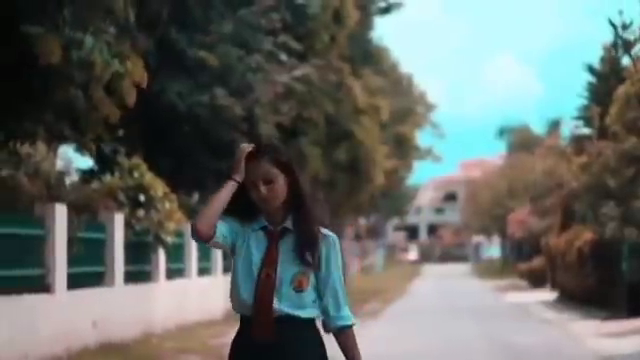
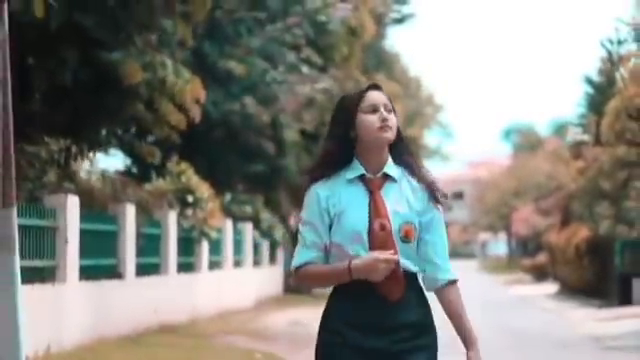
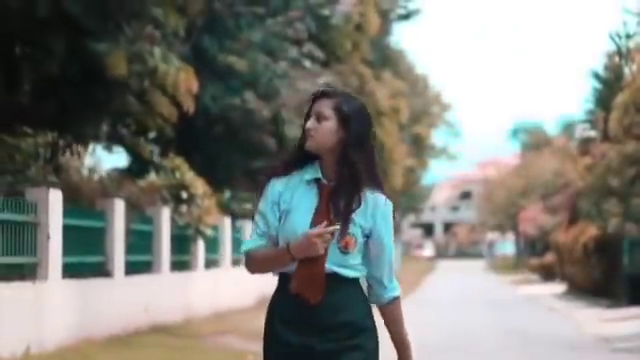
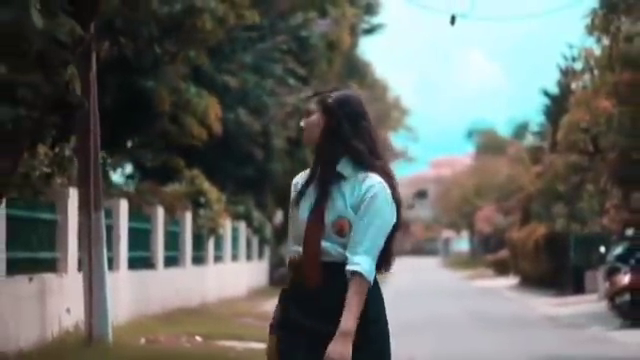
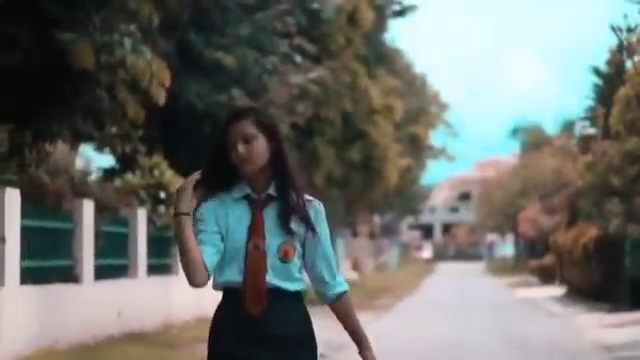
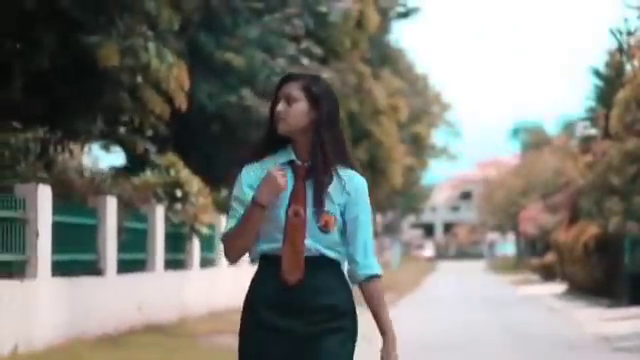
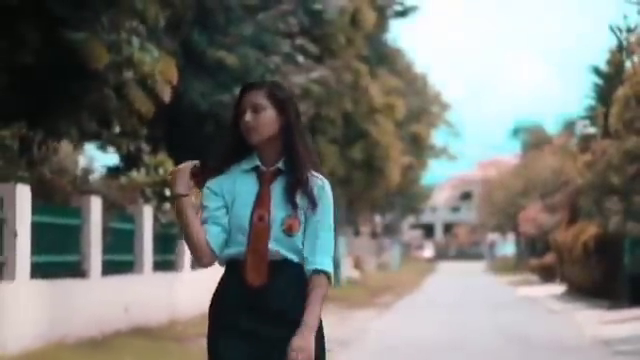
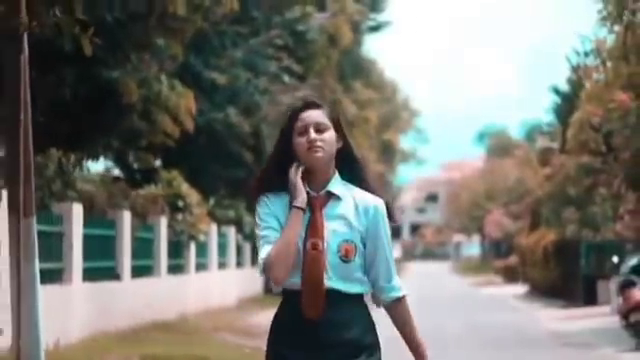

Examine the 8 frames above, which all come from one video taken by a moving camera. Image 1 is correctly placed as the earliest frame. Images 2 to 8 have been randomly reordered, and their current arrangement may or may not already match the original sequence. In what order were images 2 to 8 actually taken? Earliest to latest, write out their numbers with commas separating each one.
5, 7, 6, 3, 2, 8, 4
